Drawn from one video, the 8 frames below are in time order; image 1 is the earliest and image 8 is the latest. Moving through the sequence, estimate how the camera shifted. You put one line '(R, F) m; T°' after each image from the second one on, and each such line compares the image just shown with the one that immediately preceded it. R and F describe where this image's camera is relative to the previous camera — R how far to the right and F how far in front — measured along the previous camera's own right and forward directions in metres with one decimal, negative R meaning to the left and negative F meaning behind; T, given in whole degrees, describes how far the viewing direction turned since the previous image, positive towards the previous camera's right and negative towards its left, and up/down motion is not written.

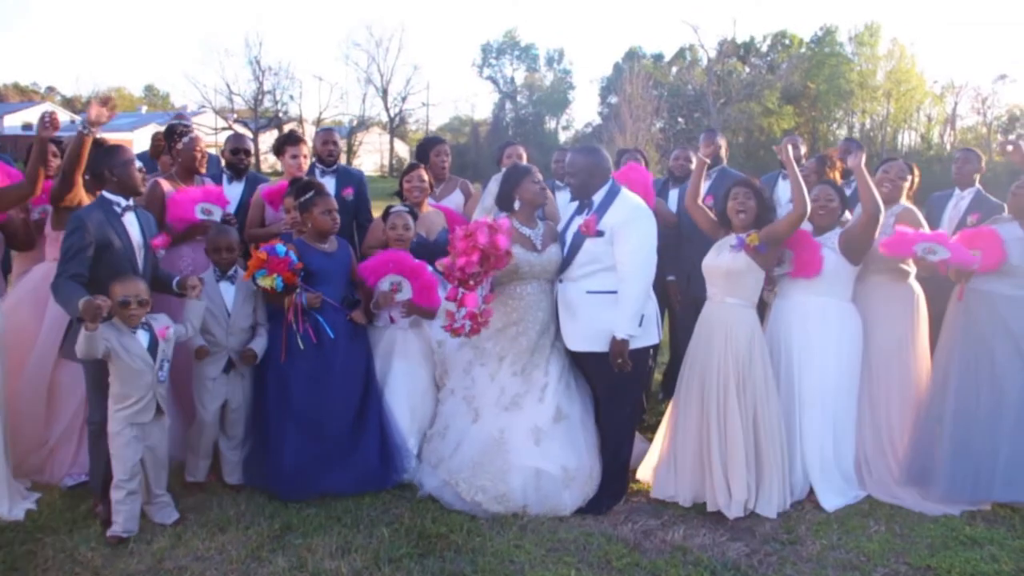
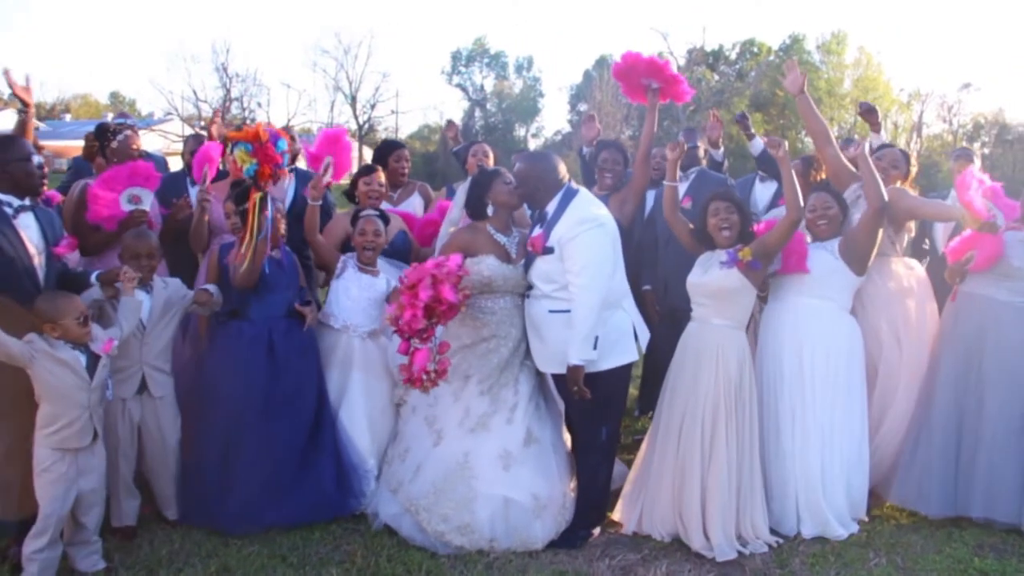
(0.0, +0.5) m; +2°
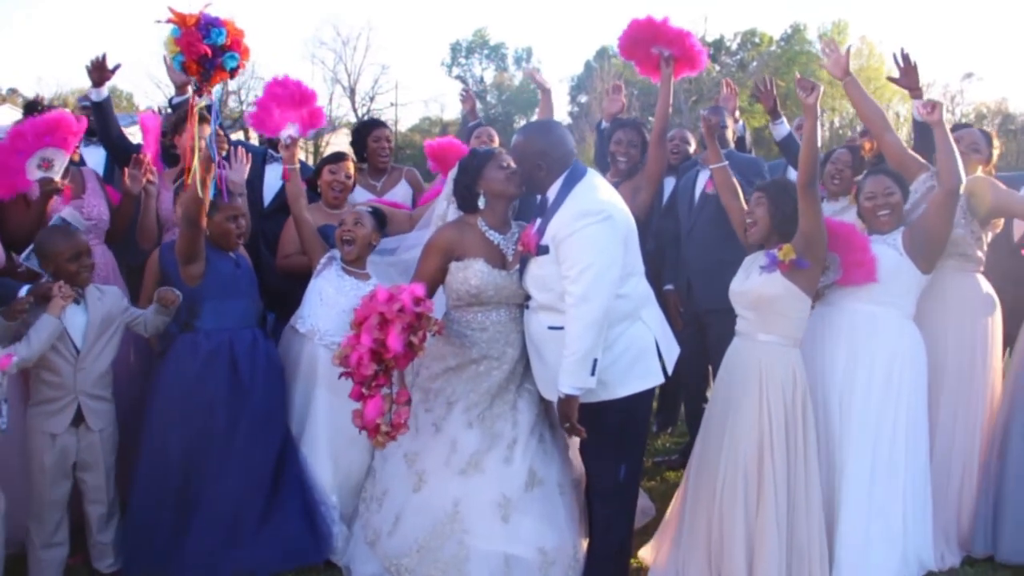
(0.0, +0.9) m; 0°
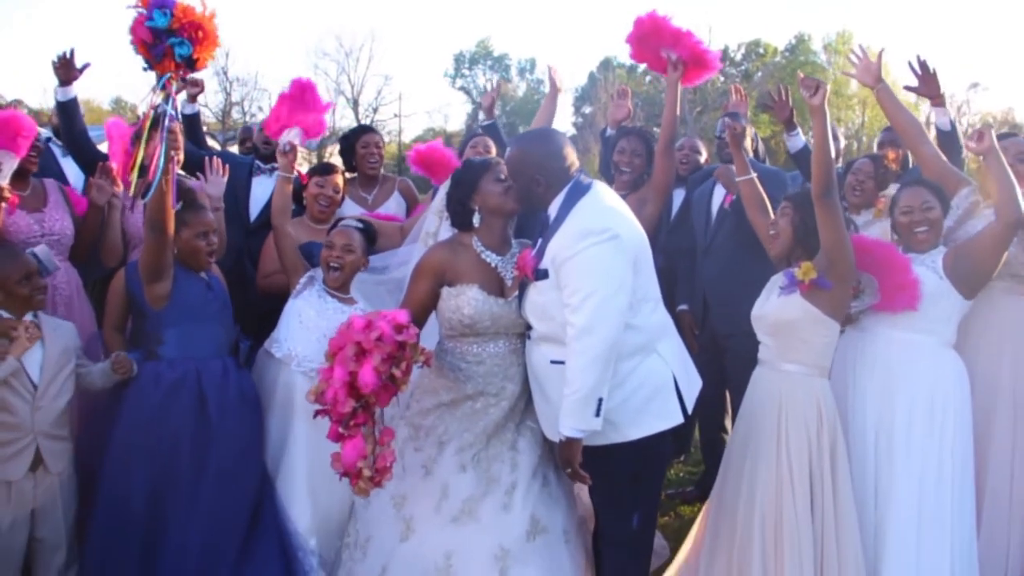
(0.0, +0.5) m; 0°
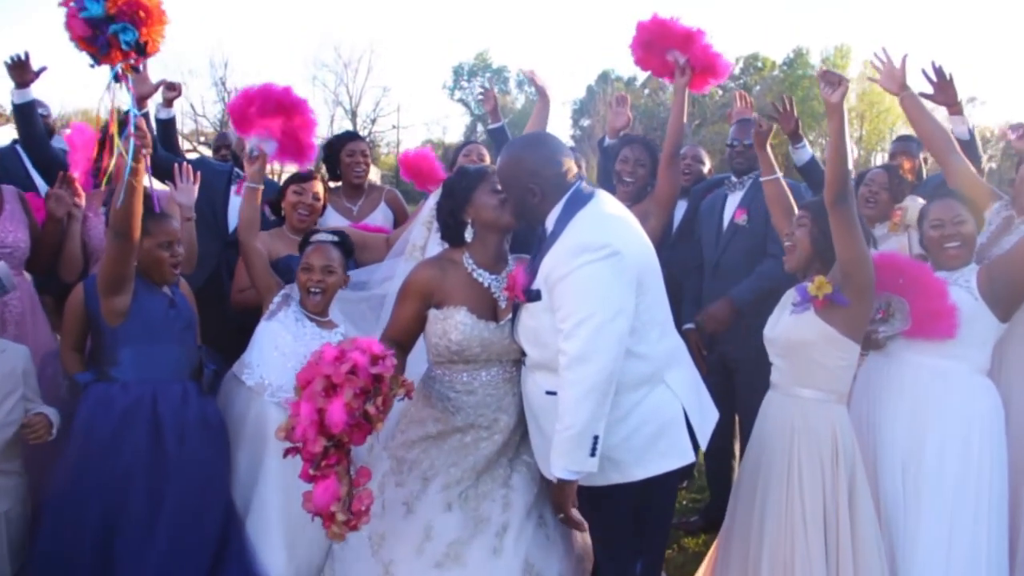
(0.0, +0.4) m; 0°
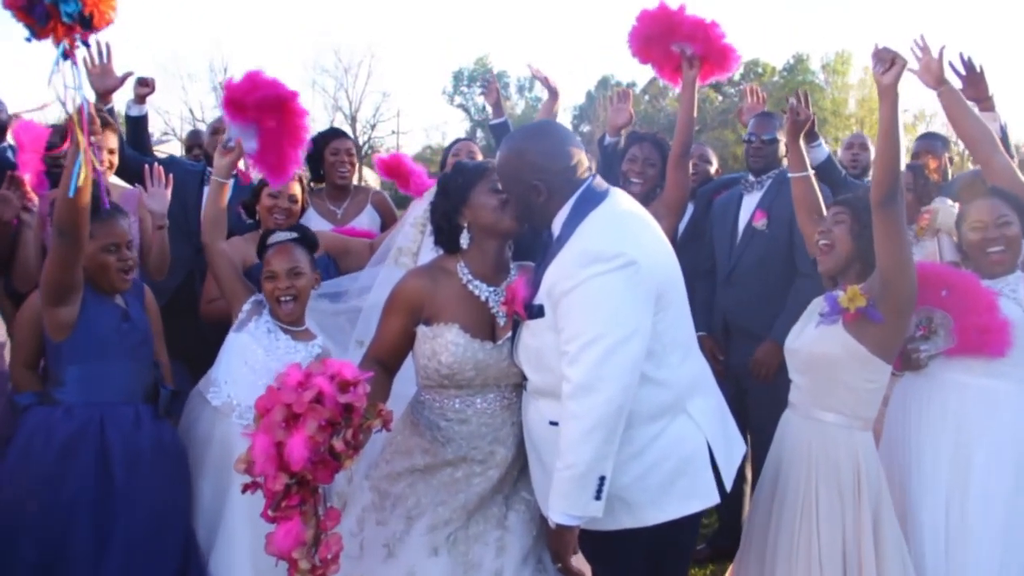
(0.0, +0.4) m; 0°
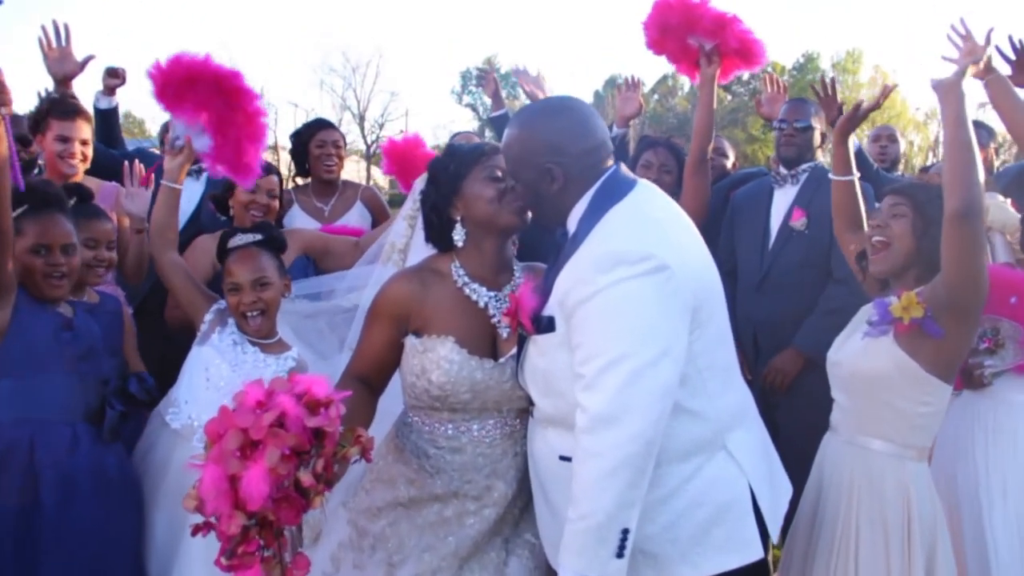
(0.0, +0.5) m; 0°
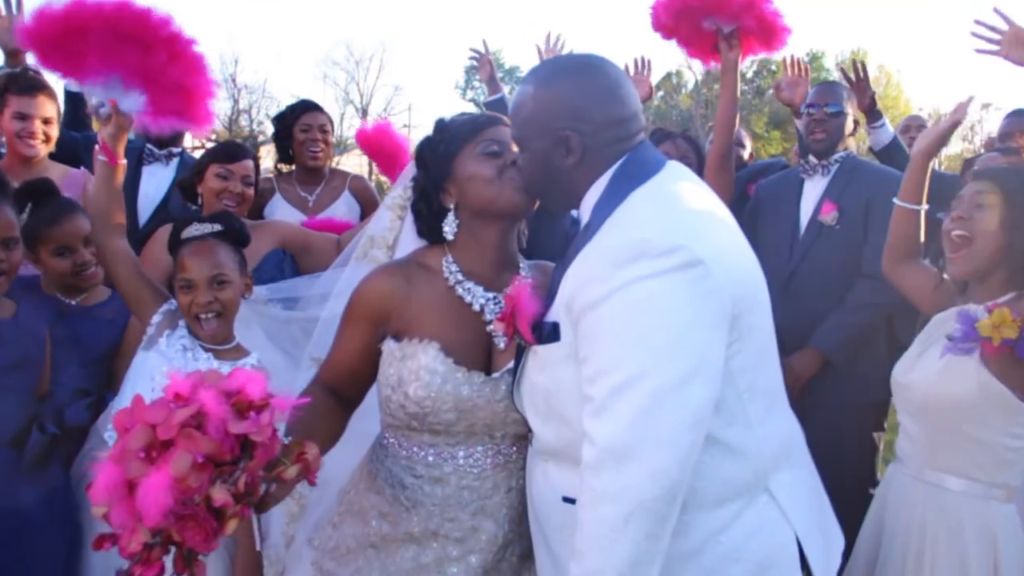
(0.0, +0.4) m; 0°
